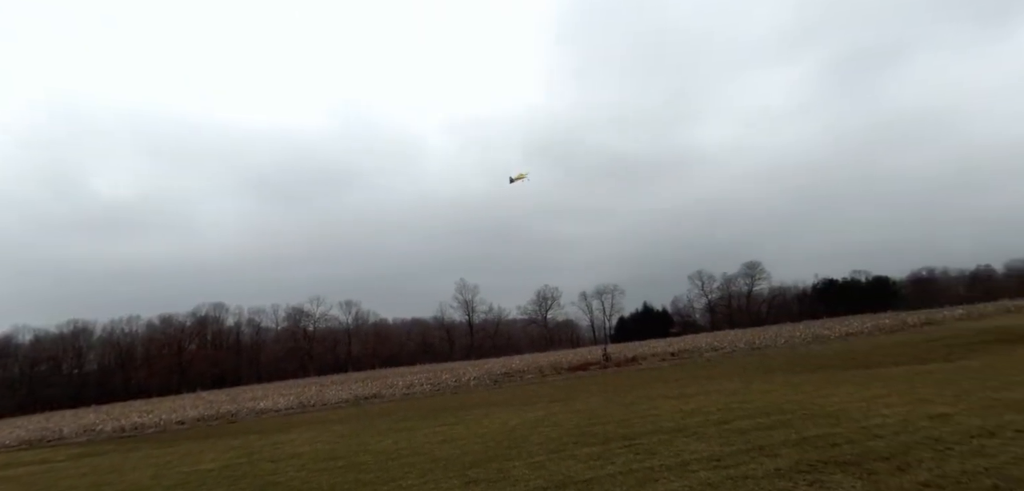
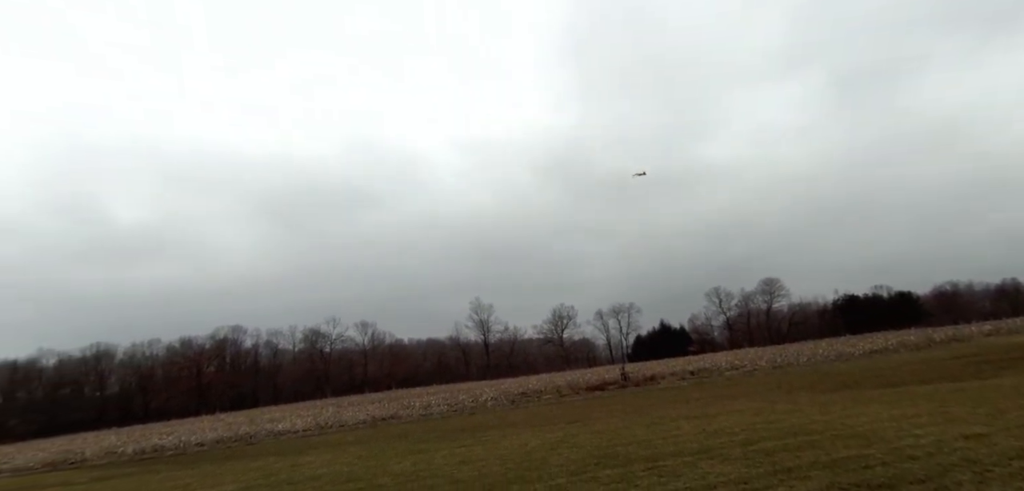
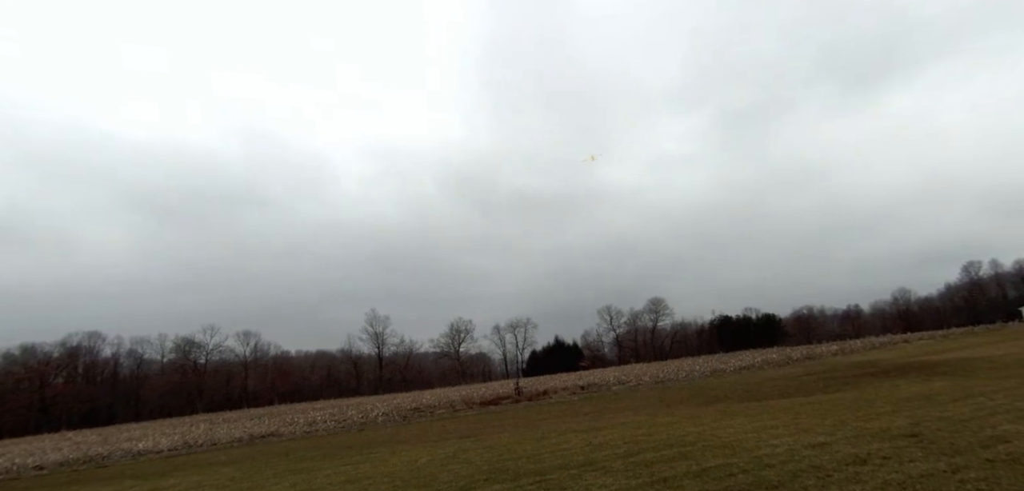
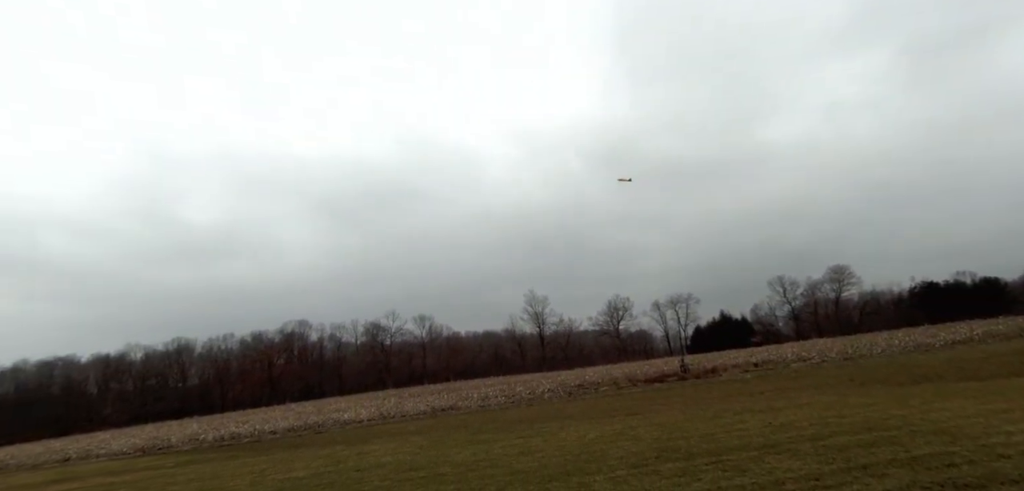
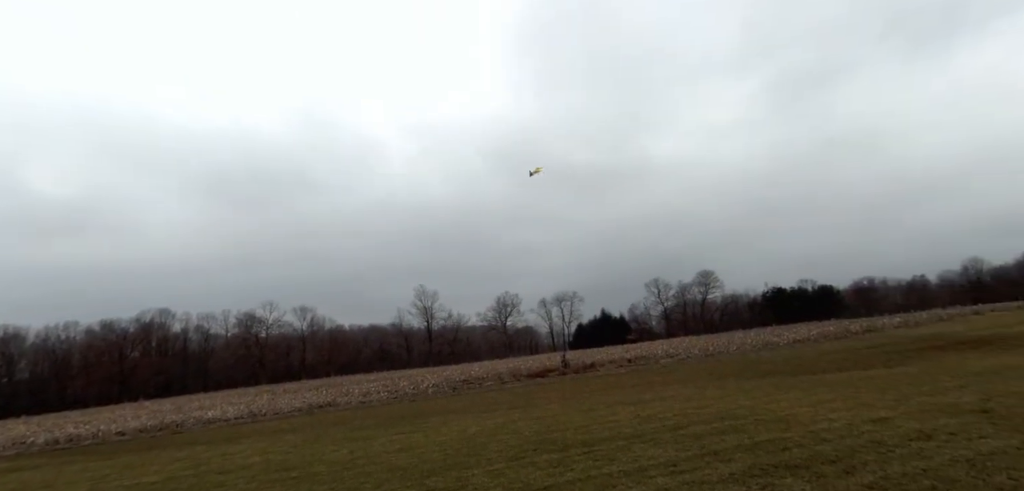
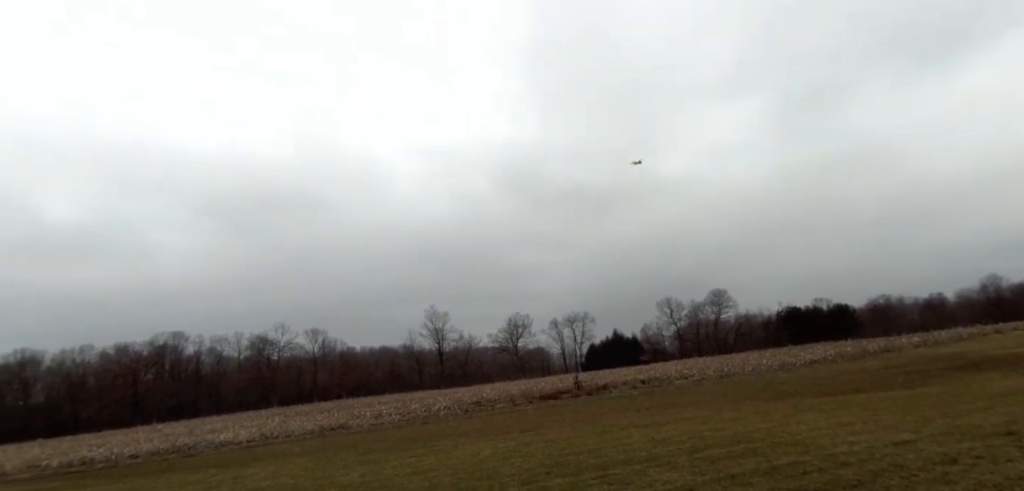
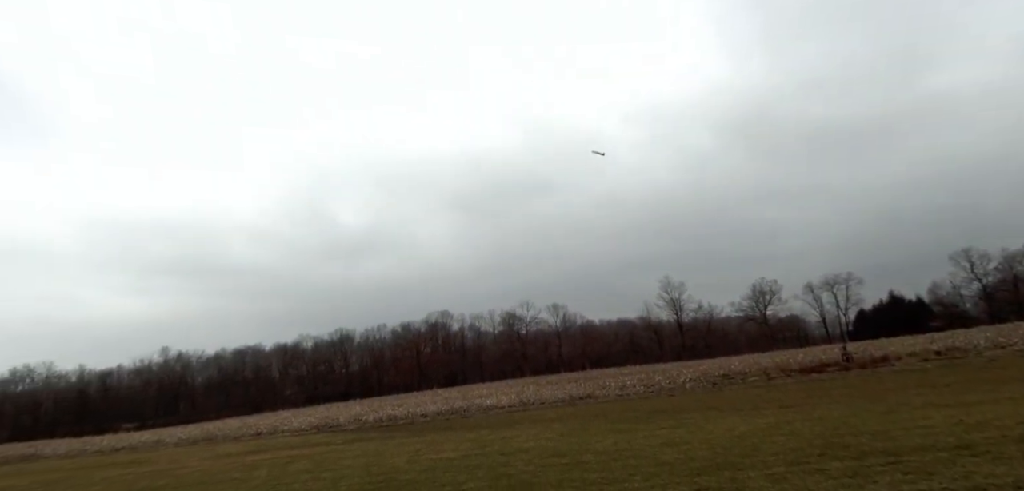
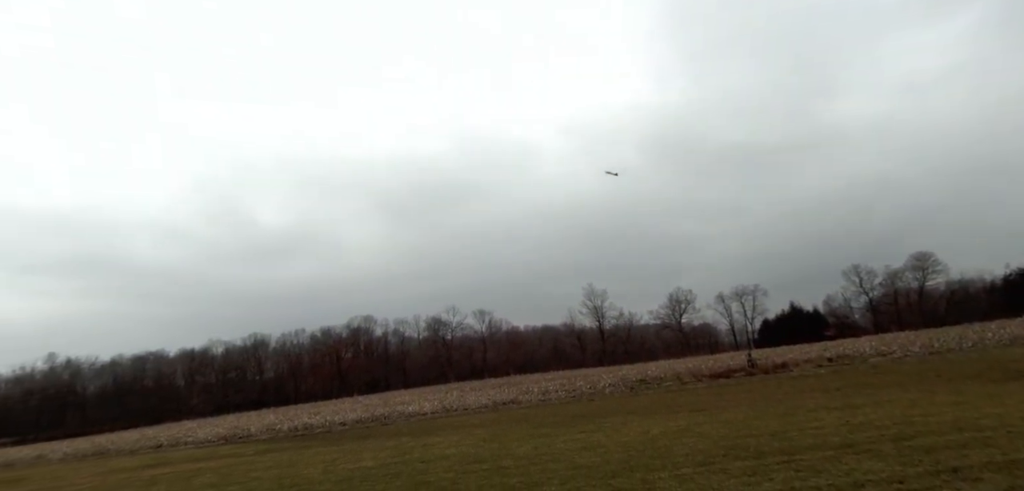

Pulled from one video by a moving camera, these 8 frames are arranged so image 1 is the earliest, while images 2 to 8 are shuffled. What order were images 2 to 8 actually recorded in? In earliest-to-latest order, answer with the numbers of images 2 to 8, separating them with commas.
5, 3, 6, 2, 4, 8, 7
